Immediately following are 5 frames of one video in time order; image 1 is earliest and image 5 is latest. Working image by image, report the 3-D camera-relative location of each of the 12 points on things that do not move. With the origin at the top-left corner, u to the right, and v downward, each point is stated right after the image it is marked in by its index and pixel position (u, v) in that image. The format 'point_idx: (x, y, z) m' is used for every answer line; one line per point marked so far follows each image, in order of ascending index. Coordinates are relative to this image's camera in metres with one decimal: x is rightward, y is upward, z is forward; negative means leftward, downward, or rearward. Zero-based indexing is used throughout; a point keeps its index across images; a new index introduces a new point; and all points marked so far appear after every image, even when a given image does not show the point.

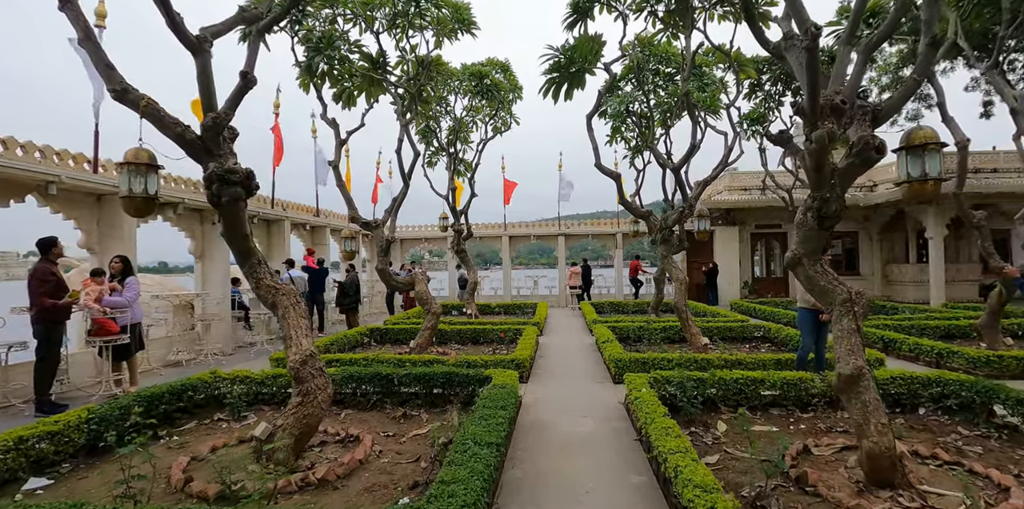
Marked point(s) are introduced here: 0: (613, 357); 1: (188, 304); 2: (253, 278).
0: (+1.2, -1.2, +5.7) m
1: (-5.4, -0.8, +7.8) m
2: (-2.3, -0.2, +4.2) m
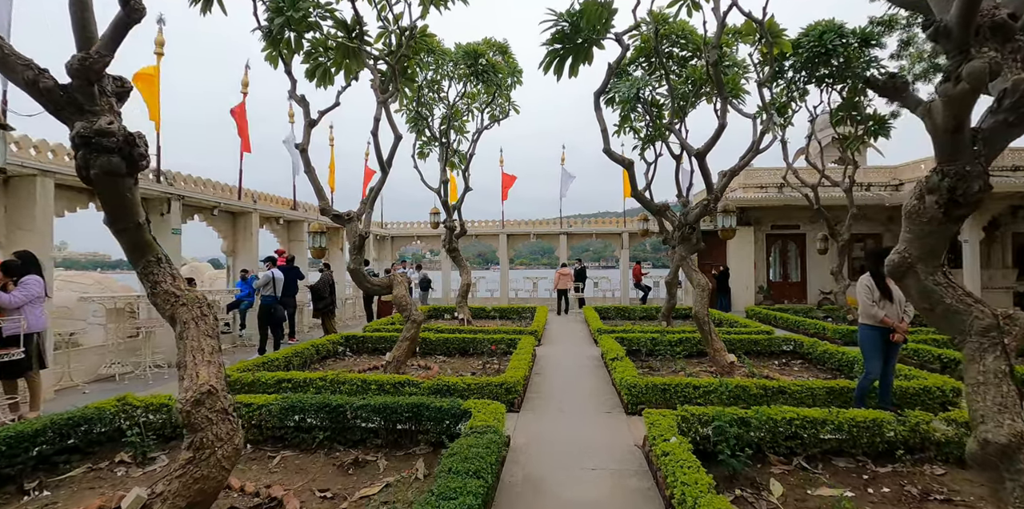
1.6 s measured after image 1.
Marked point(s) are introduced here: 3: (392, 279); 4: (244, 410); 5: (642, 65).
0: (+1.1, -1.2, +4.6) m
1: (-5.5, -0.8, +6.7) m
2: (-2.4, -0.2, +3.1) m
3: (-1.8, -0.4, +6.9) m
4: (-2.4, -1.4, +4.2) m
5: (+2.8, +4.1, +10.2) m
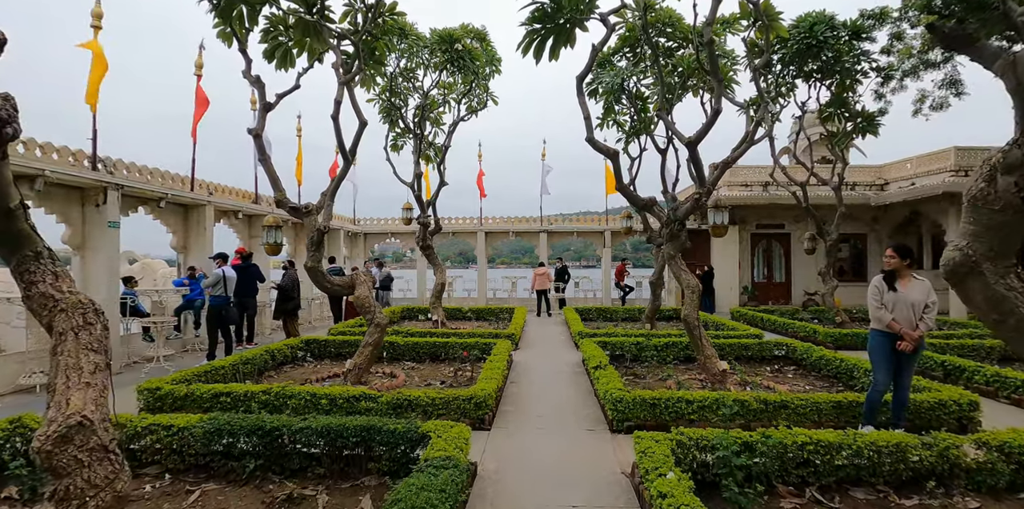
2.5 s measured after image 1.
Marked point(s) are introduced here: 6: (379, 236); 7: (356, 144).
0: (+0.8, -1.2, +4.1) m
1: (-5.8, -0.7, +6.0) m
2: (-2.6, -0.1, +2.4) m
3: (-2.1, -0.3, +6.3) m
4: (-2.6, -1.3, +3.5) m
5: (+2.3, +4.1, +9.7) m
6: (-4.3, +0.6, +15.2) m
7: (-2.2, +1.5, +6.6) m
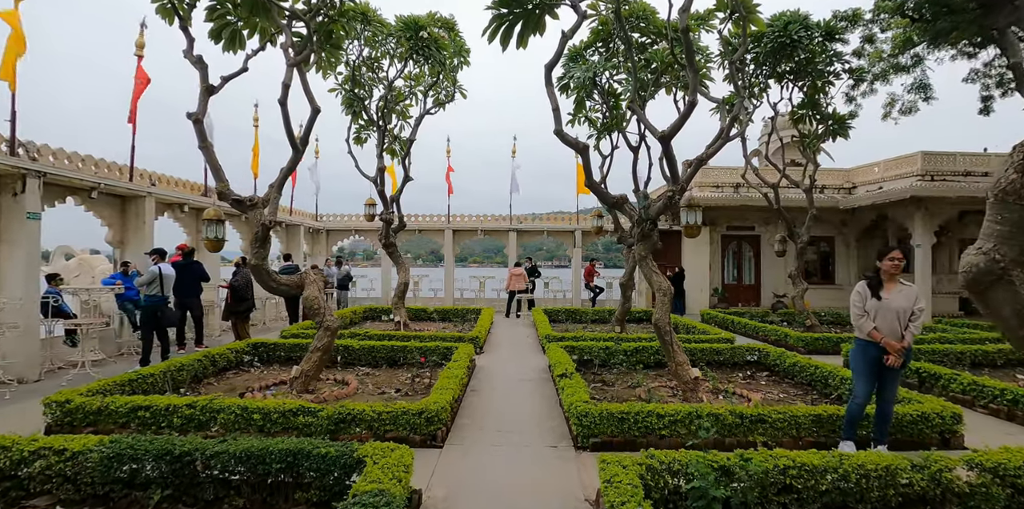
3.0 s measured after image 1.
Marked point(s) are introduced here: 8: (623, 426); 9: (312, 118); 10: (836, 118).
0: (+0.5, -1.2, +3.8) m
1: (-6.2, -0.6, +5.3) m
2: (-2.8, -0.1, +1.9) m
3: (-2.5, -0.3, +5.8) m
4: (-2.9, -1.3, +3.0) m
5: (+1.7, +4.1, +9.4) m
6: (-5.2, +0.7, +14.6) m
7: (-2.6, +1.6, +6.1) m
8: (+0.8, -1.3, +3.6) m
9: (-2.6, +1.8, +6.1) m
10: (+7.1, +3.0, +10.4) m
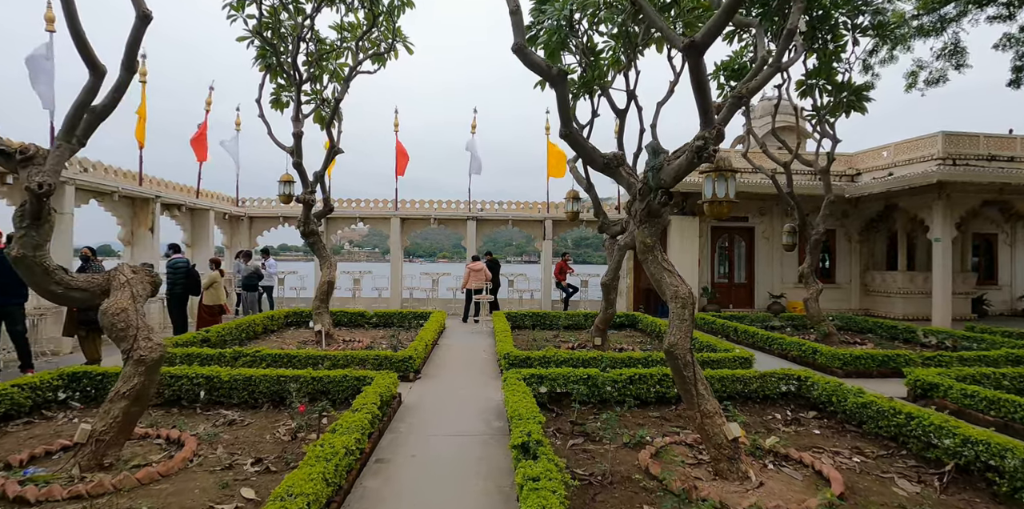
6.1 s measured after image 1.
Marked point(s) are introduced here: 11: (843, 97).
0: (+0.1, -1.1, +1.8) m
1: (-6.7, -0.5, +2.9) m
2: (-3.1, 0.0, -0.3) m
3: (-3.0, -0.2, +3.6) m
4: (-3.2, -1.2, +0.8) m
5: (+1.0, +4.2, +7.5) m
6: (-6.3, +0.9, +12.2) m
7: (-3.1, +1.7, +3.9) m
8: (+0.5, -1.2, +1.7) m
9: (-3.1, +1.9, +3.9) m
10: (+6.3, +3.1, +8.8) m
11: (+6.2, +2.9, +8.7) m
